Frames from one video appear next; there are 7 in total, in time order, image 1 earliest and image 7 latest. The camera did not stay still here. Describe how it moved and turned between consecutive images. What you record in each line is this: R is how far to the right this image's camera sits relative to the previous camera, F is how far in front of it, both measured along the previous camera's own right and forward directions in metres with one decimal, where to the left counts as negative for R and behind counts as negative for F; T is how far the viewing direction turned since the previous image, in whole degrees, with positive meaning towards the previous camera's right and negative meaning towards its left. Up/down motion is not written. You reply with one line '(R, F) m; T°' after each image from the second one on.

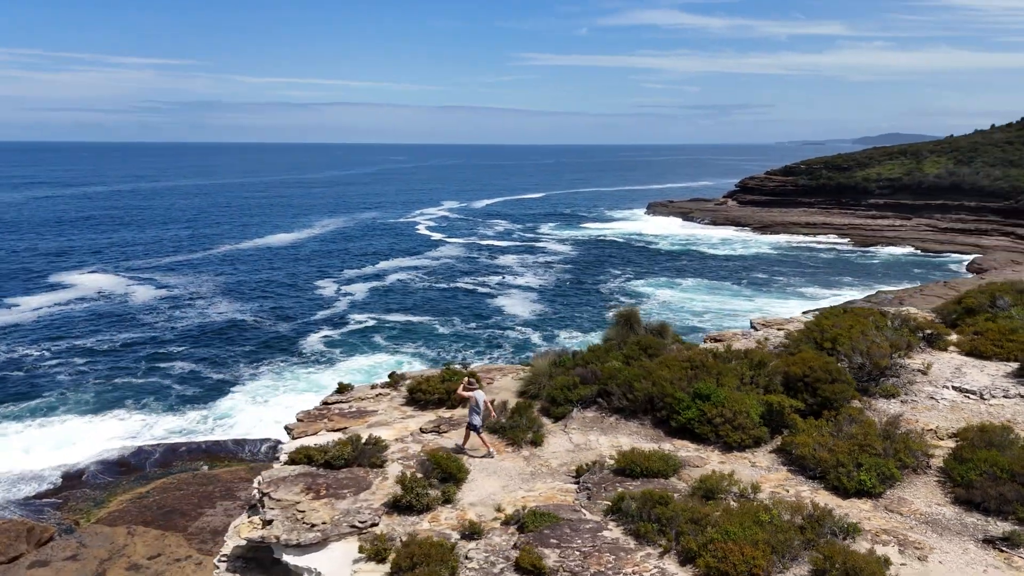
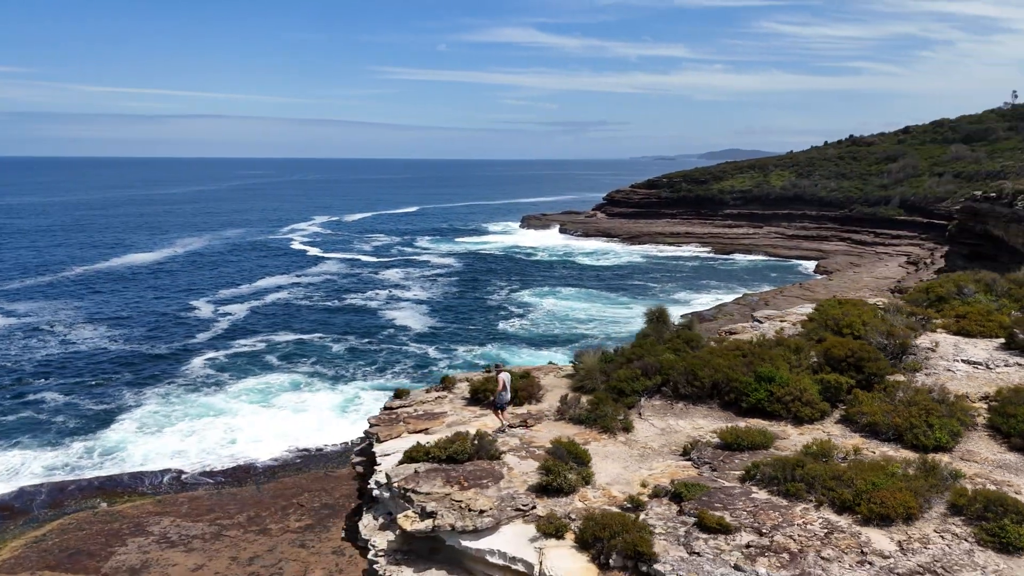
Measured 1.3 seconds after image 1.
(-1.7, -0.2) m; +10°
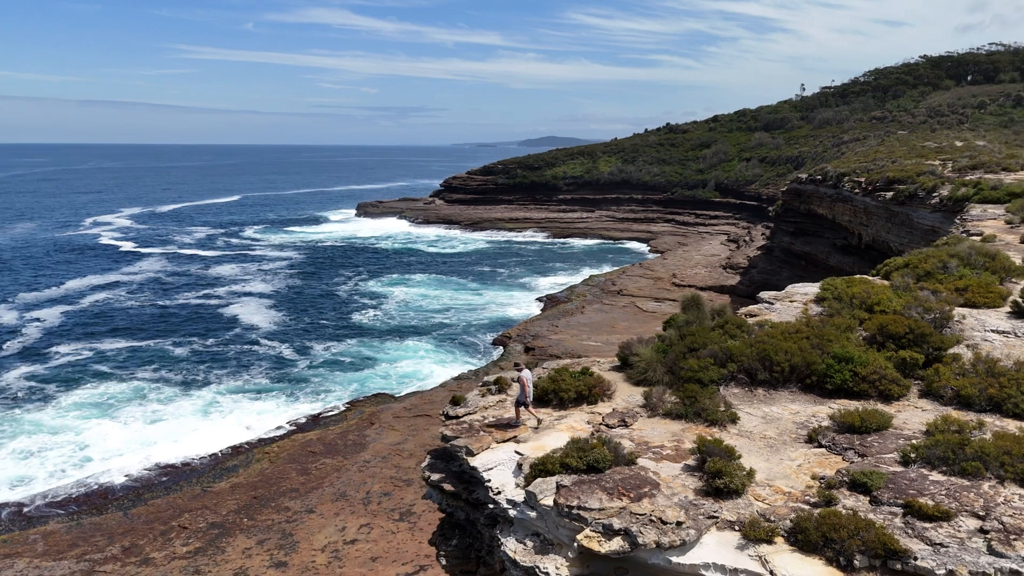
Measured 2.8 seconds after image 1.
(-2.0, +0.7) m; +13°
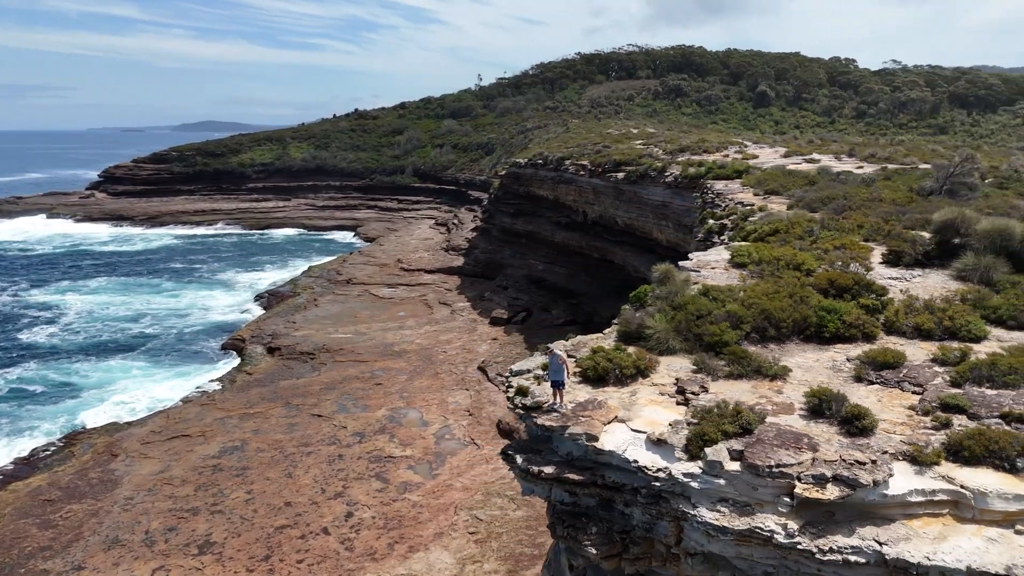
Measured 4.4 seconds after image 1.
(-2.9, +0.8) m; +24°
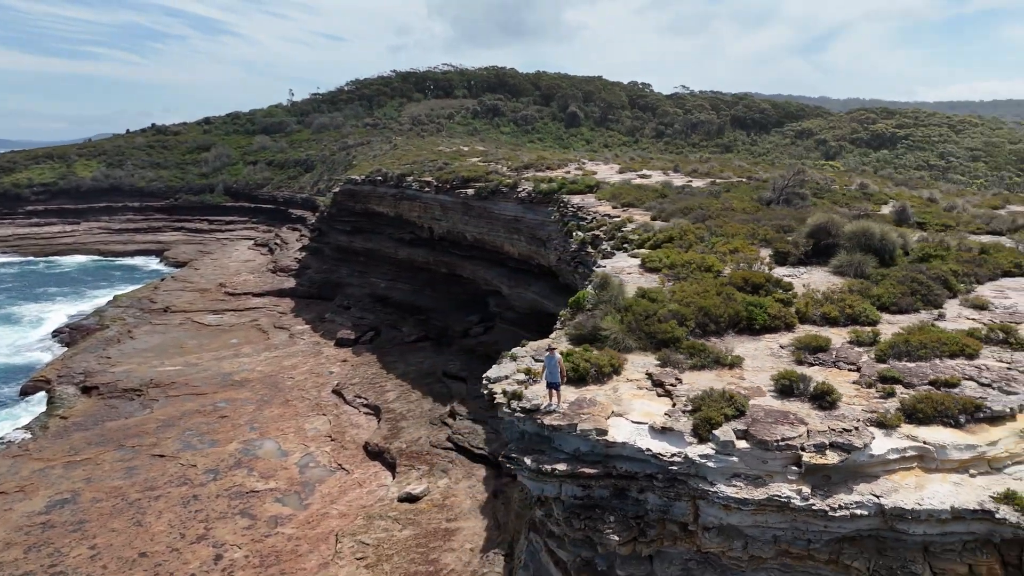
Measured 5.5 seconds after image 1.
(-1.4, 0.0) m; +14°
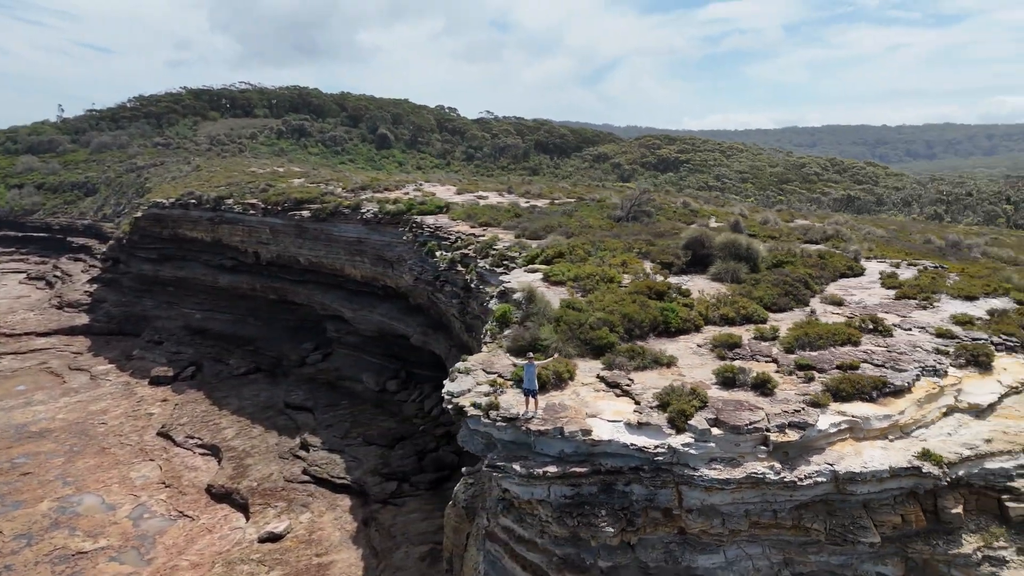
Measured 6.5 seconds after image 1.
(-1.4, 0.0) m; +15°
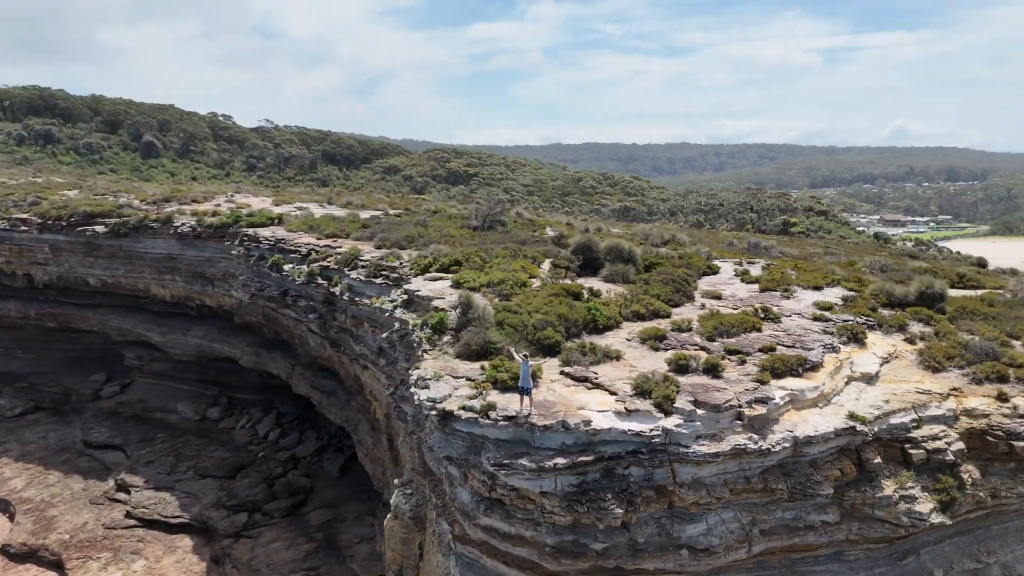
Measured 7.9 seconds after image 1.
(-1.8, +0.1) m; +17°
